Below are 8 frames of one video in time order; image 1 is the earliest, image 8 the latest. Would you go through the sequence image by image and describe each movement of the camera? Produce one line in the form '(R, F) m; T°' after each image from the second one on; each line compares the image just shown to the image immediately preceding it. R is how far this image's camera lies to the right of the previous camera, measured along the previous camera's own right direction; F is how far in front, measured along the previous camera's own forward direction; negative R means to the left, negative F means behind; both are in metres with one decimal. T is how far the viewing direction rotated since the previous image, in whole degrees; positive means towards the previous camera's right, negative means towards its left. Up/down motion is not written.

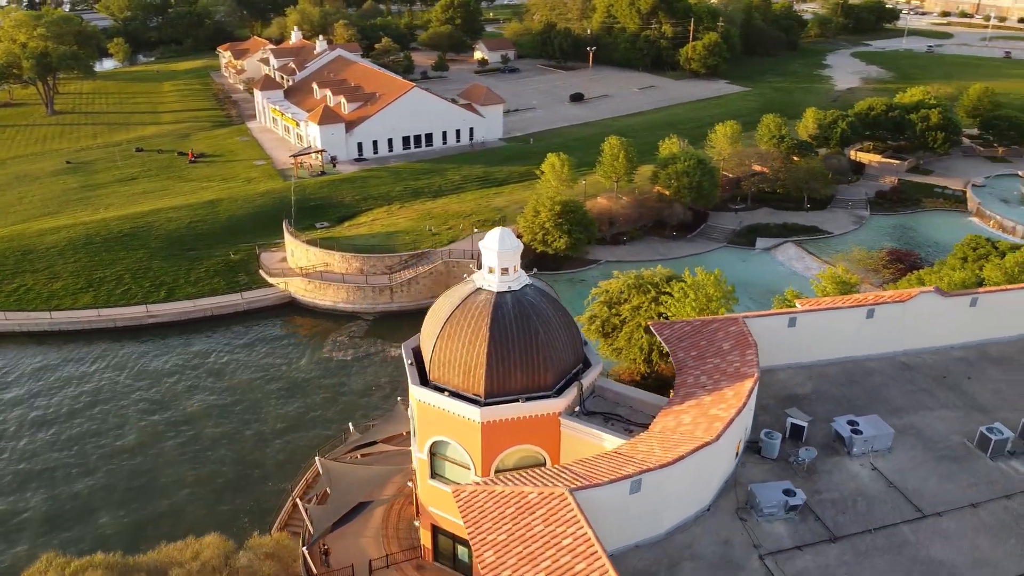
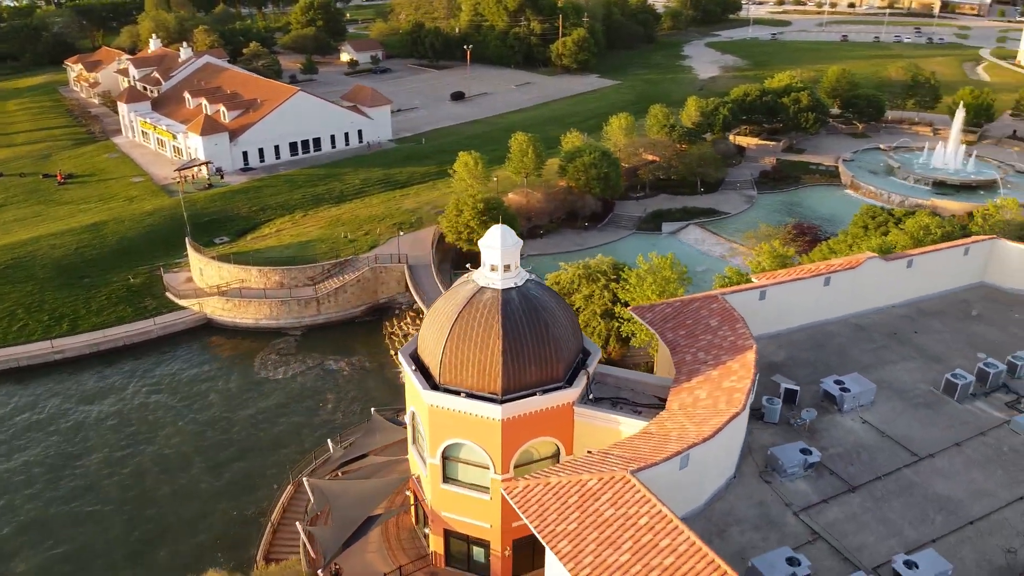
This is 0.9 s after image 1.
(-5.4, +0.2) m; +10°
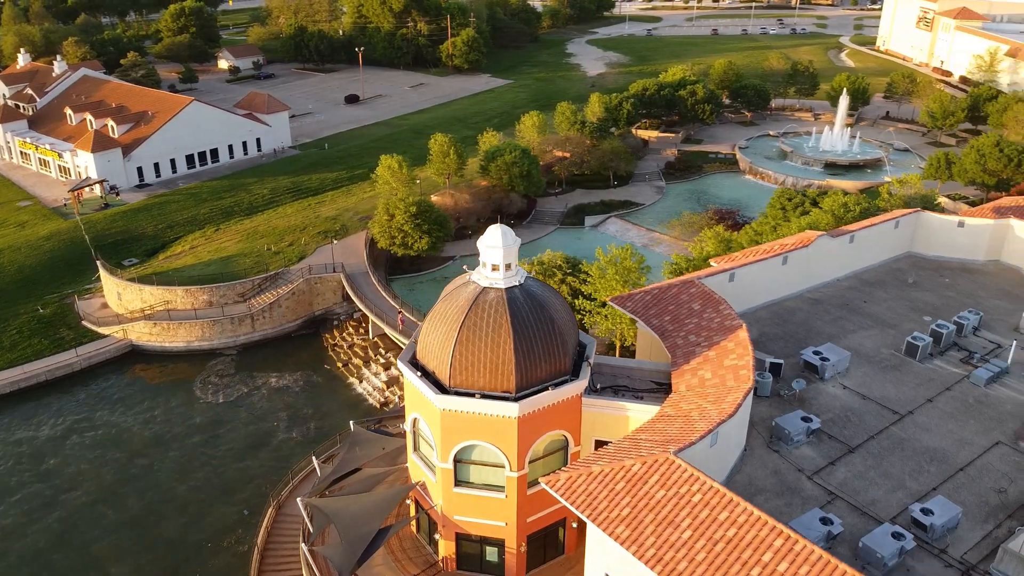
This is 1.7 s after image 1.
(-4.7, +0.1) m; +9°
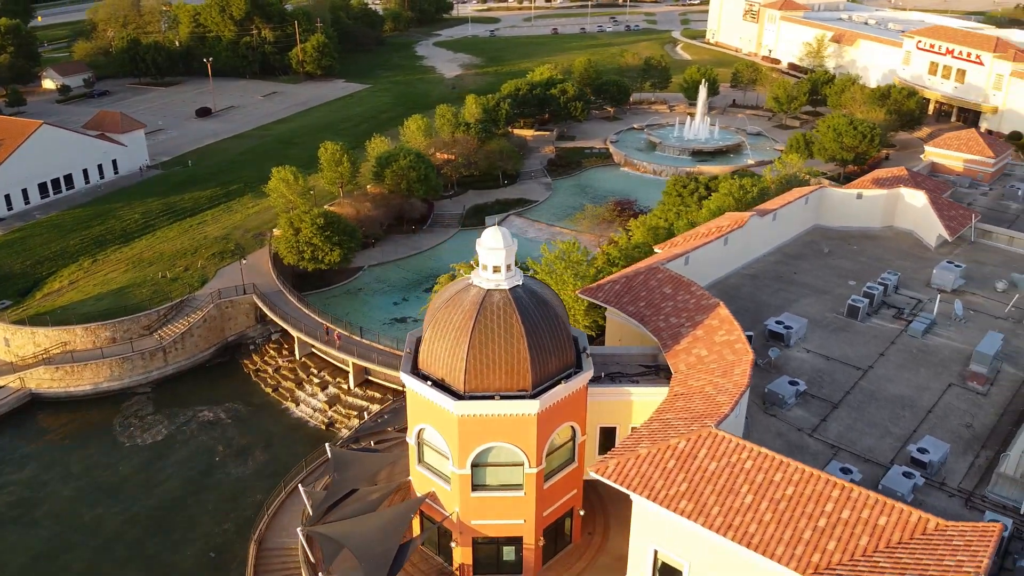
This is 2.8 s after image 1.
(-6.3, +0.2) m; +12°
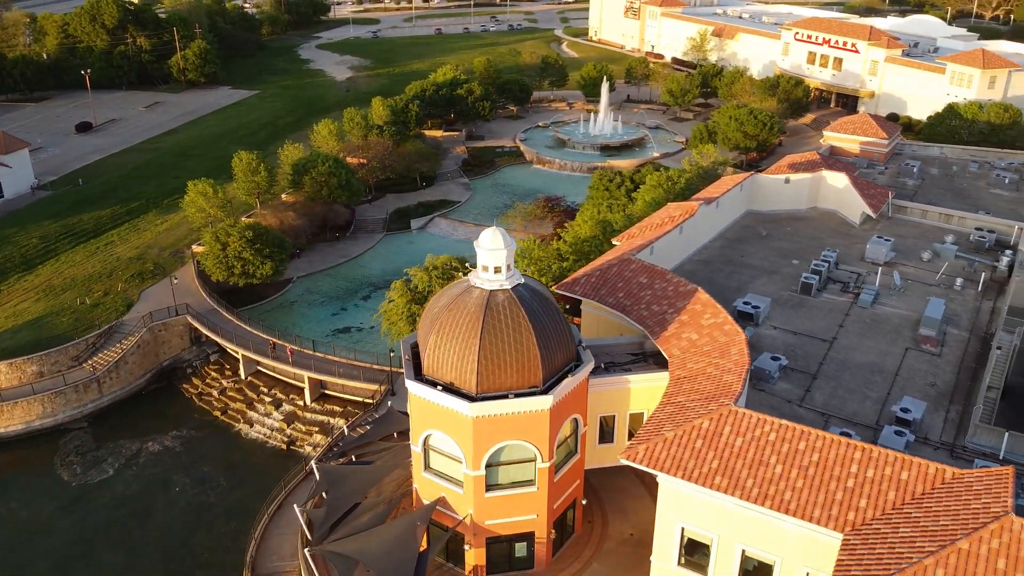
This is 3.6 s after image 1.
(-4.8, 0.0) m; +9°
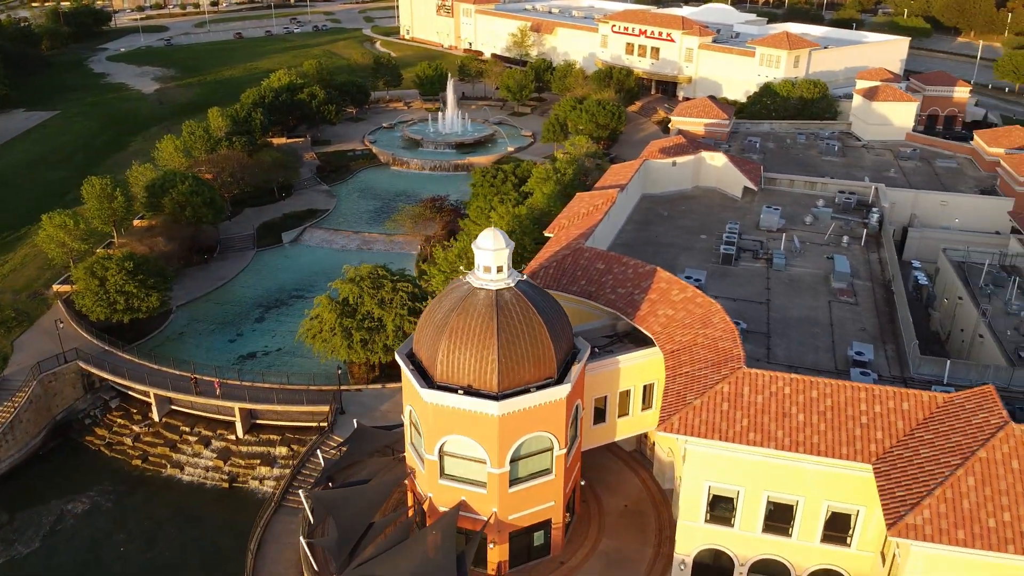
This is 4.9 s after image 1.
(-8.0, +0.3) m; +14°
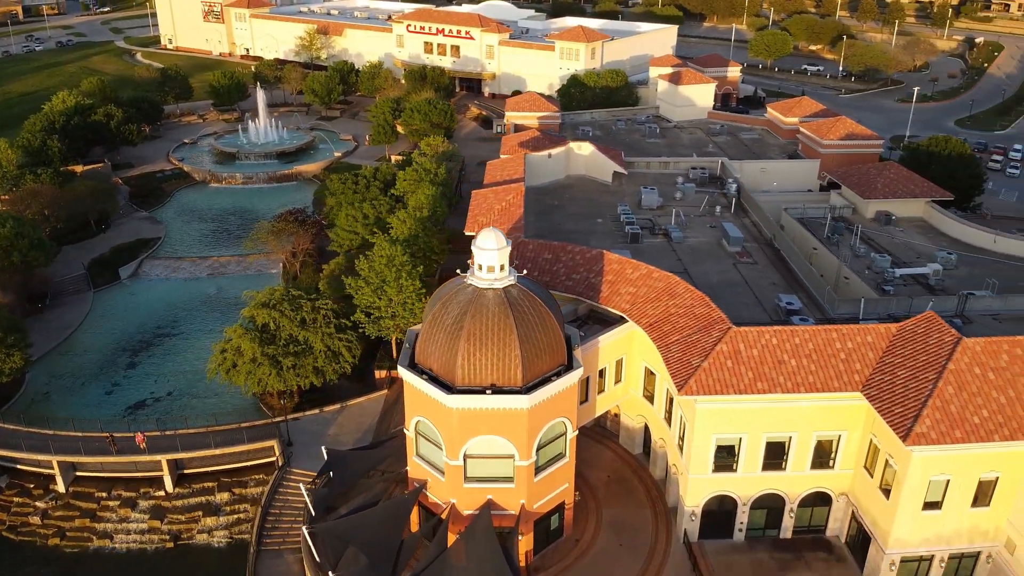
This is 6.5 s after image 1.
(-9.7, +0.6) m; +17°
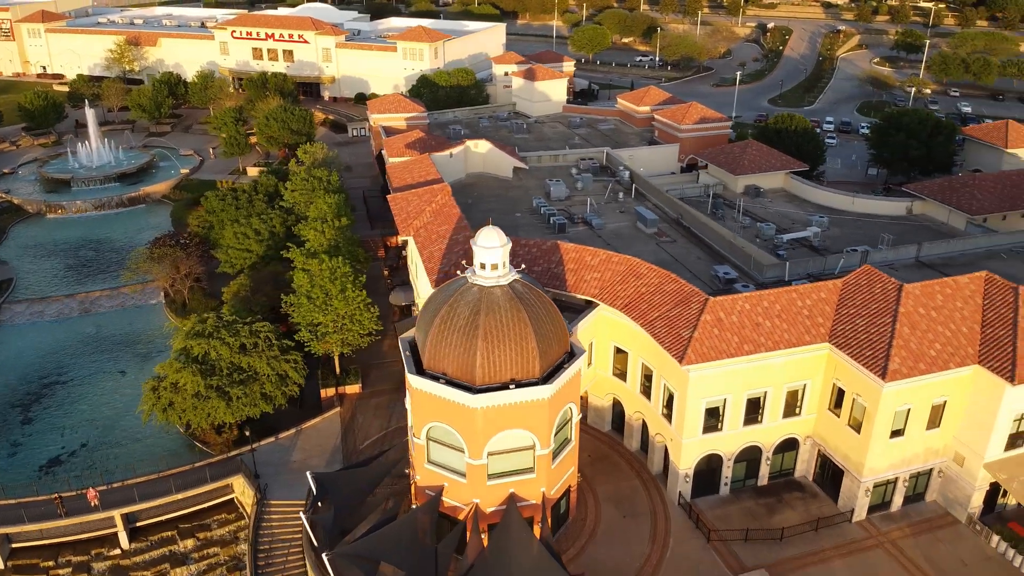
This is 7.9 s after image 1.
(-8.1, +0.4) m; +14°
